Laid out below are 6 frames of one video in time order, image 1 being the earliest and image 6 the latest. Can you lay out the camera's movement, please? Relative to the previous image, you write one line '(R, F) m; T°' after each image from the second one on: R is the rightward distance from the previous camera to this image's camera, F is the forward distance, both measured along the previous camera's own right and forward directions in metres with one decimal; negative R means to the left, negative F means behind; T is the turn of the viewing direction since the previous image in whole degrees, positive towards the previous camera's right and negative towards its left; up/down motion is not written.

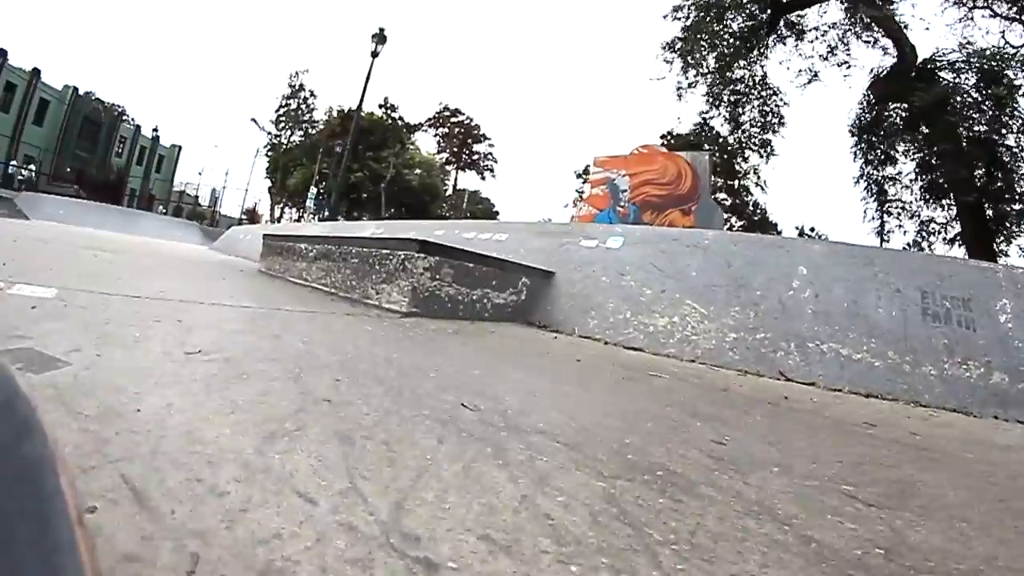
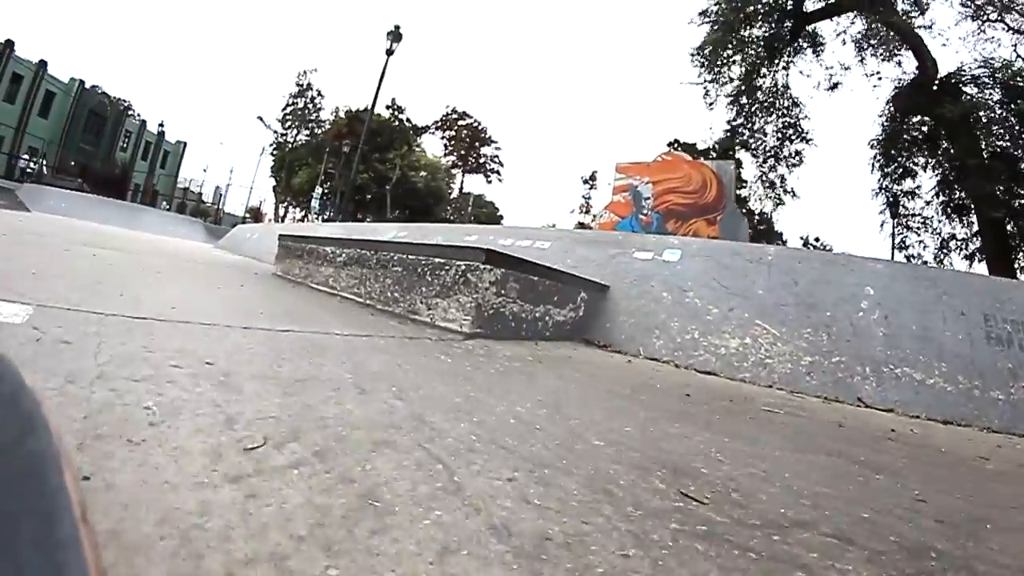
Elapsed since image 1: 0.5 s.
(-0.4, +0.6) m; 0°
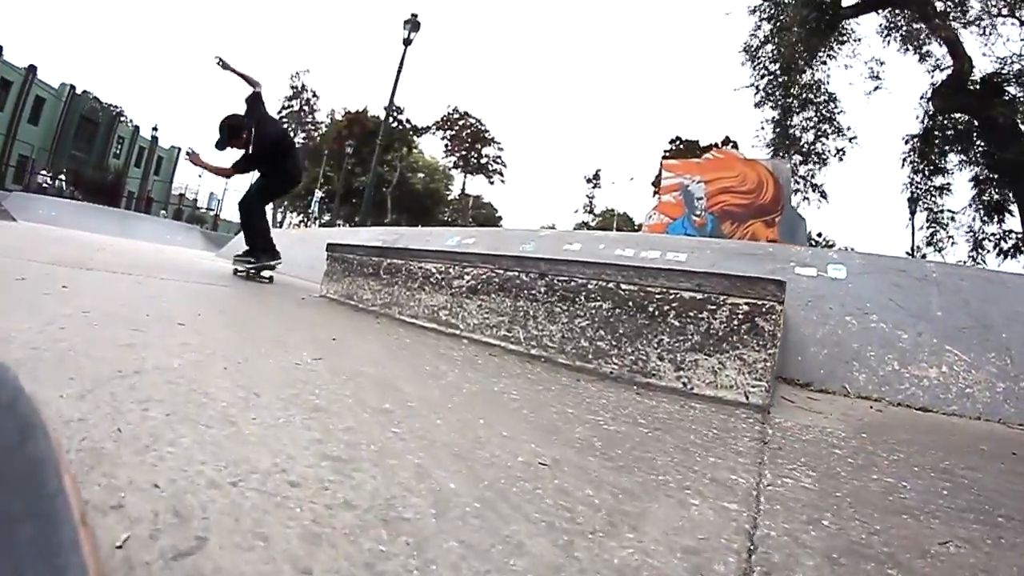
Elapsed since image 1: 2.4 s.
(-1.0, +1.0) m; +1°
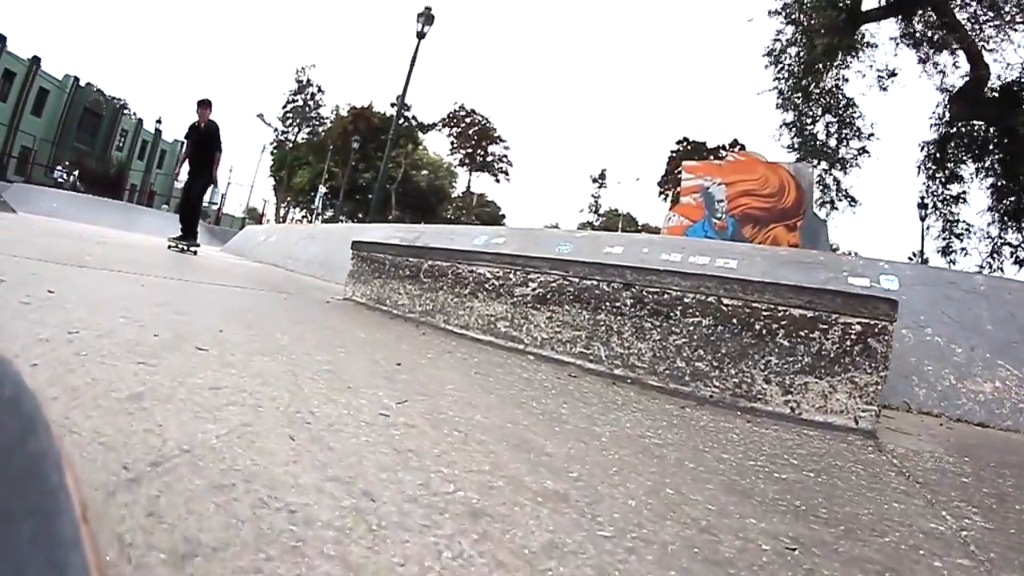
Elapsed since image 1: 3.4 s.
(-0.3, +0.1) m; 0°
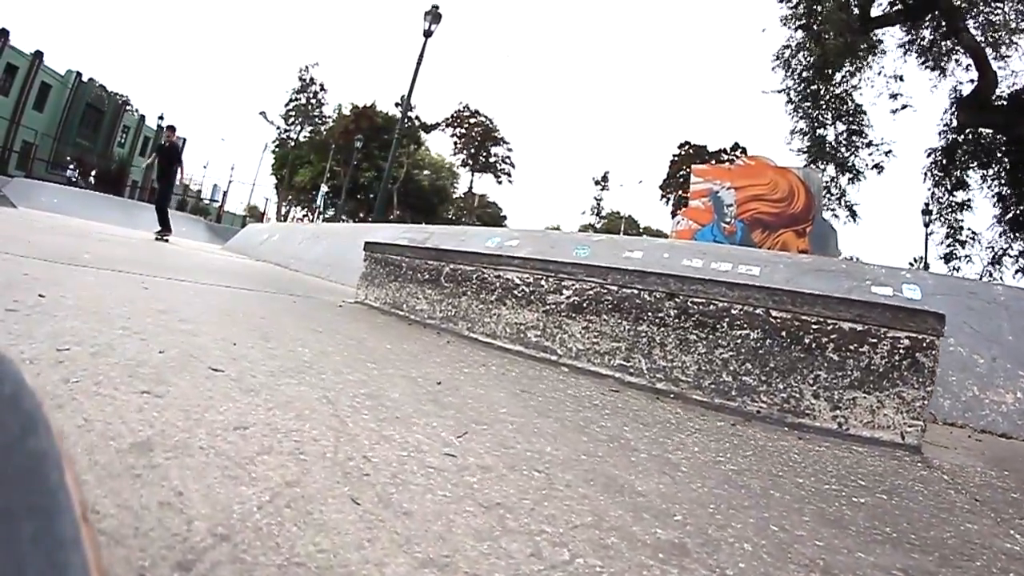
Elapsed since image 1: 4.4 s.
(-0.1, 0.0) m; 0°
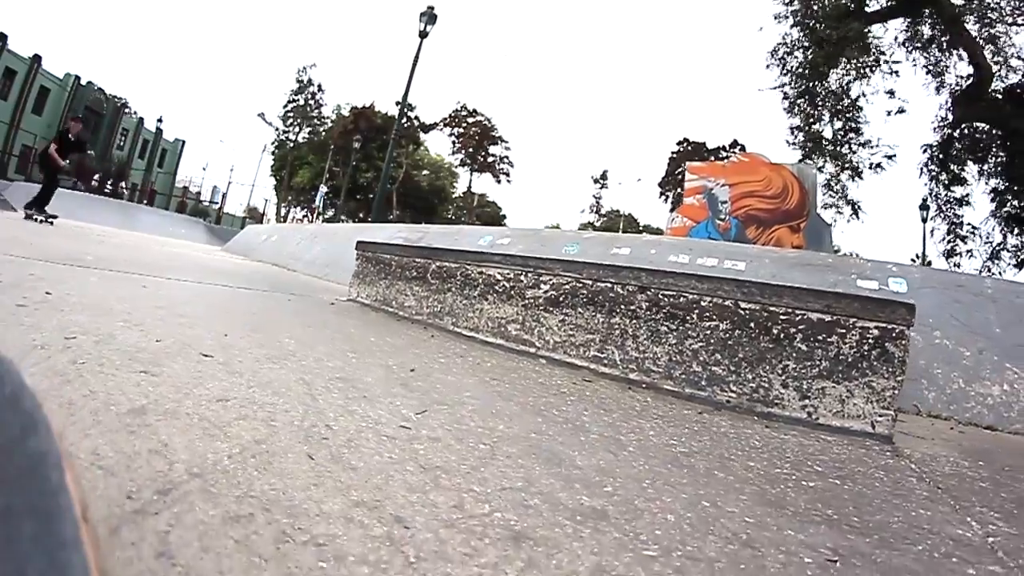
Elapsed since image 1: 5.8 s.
(+0.1, 0.0) m; 0°
